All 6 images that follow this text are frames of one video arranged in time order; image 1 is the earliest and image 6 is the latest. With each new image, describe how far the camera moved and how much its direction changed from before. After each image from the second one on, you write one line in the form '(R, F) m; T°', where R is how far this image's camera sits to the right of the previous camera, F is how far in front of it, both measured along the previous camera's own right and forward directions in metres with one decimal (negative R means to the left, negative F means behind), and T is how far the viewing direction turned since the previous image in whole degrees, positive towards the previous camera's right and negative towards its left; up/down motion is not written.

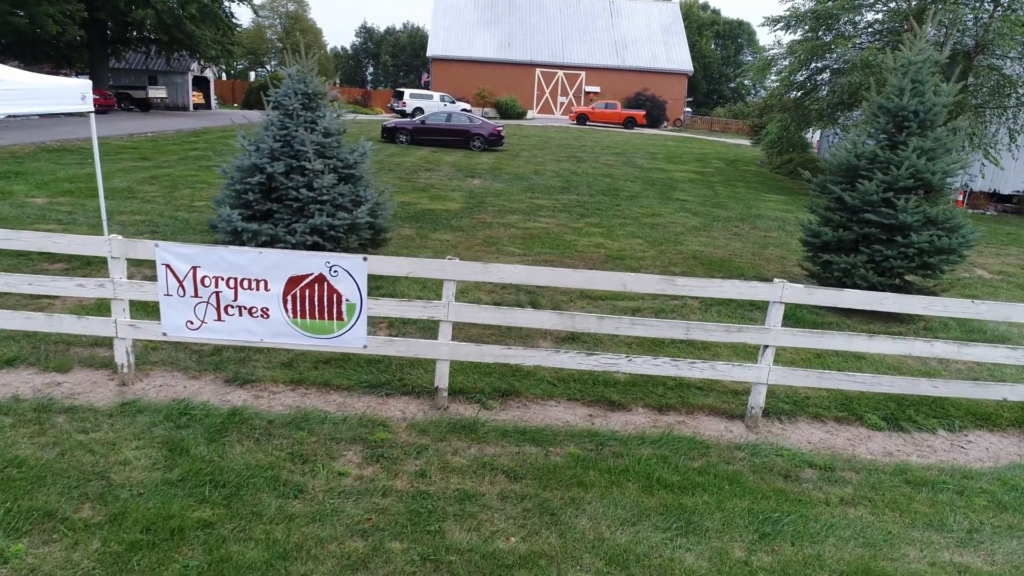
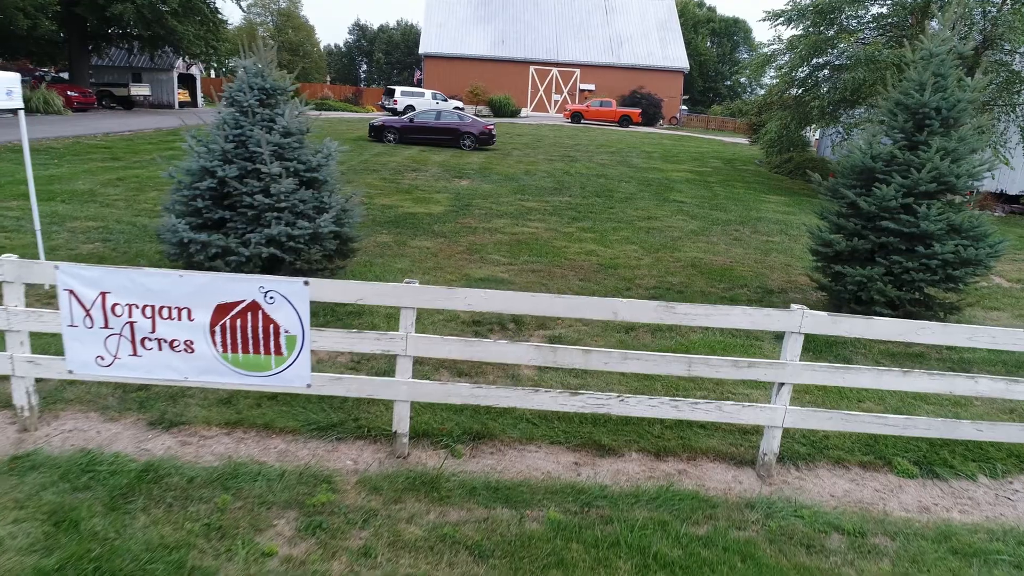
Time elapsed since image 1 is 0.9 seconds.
(+0.1, +0.6) m; 0°
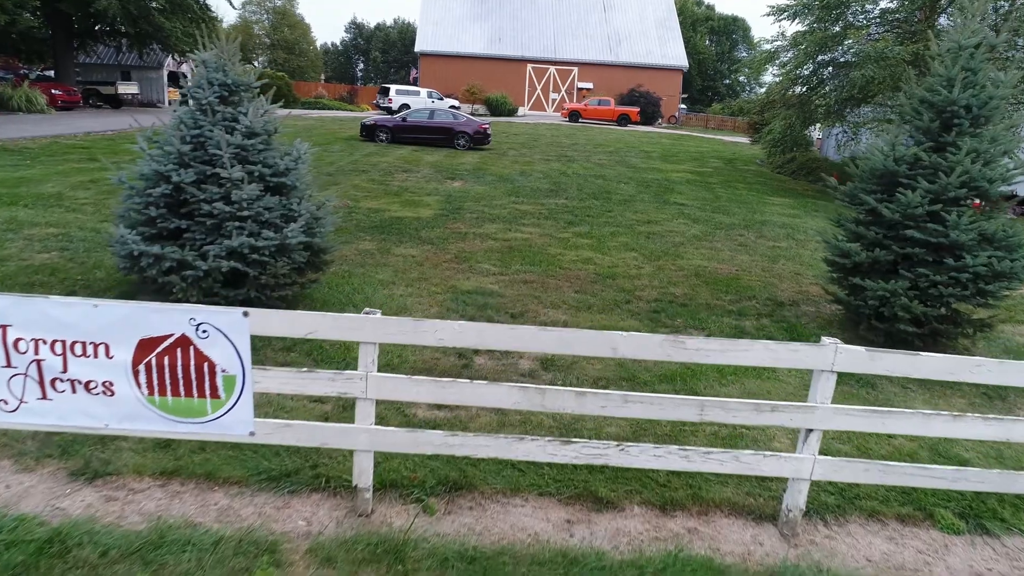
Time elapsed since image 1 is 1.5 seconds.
(+0.1, +0.6) m; 0°
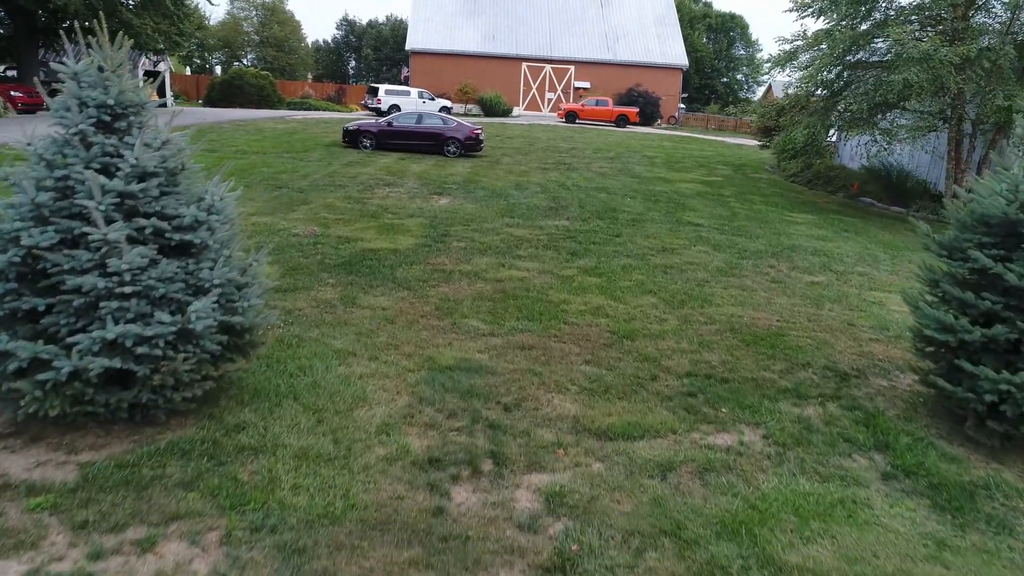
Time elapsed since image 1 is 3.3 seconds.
(0.0, +1.5) m; 0°
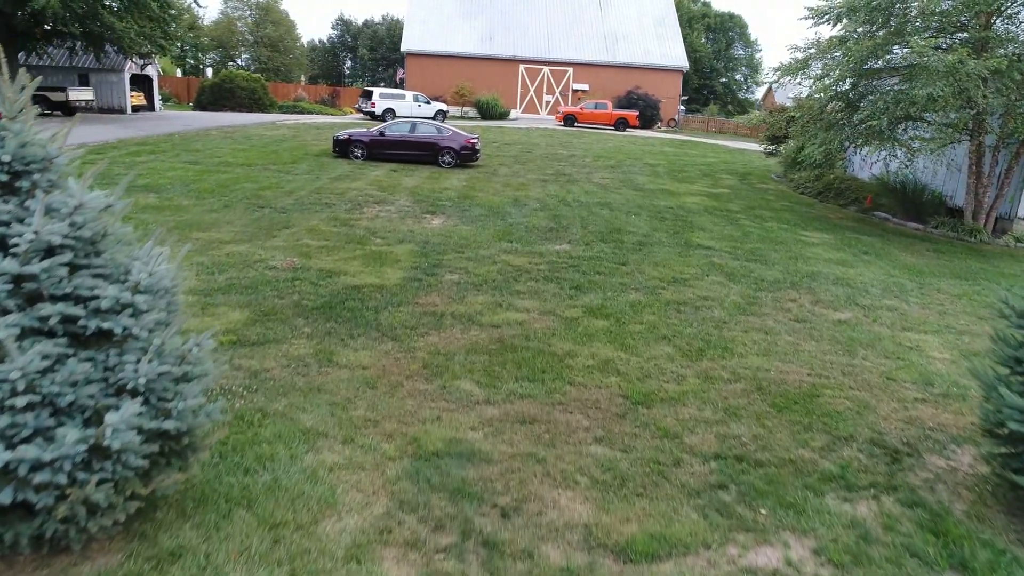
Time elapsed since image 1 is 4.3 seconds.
(0.0, +0.8) m; 0°
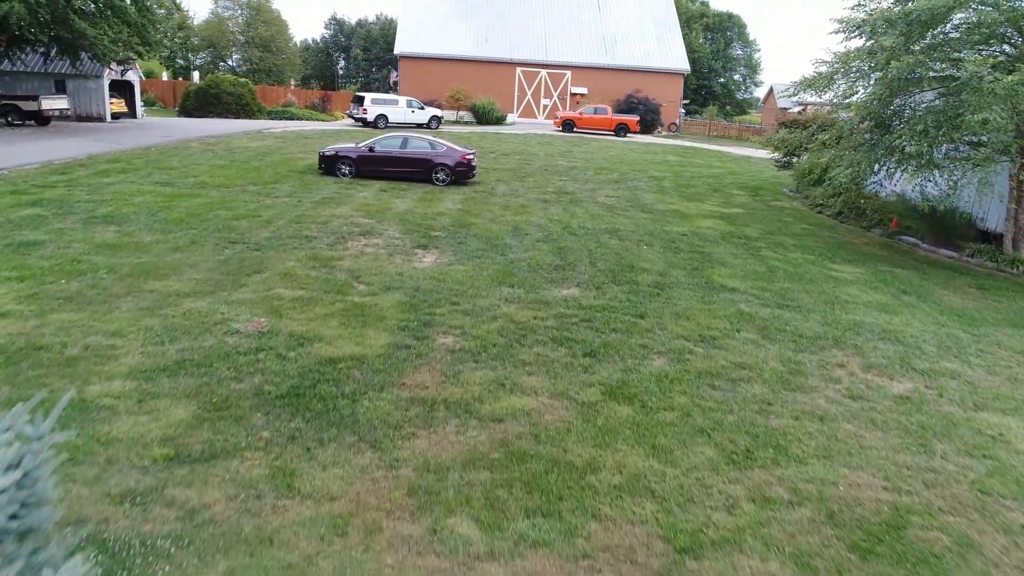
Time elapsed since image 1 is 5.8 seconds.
(-0.1, +1.2) m; 0°
